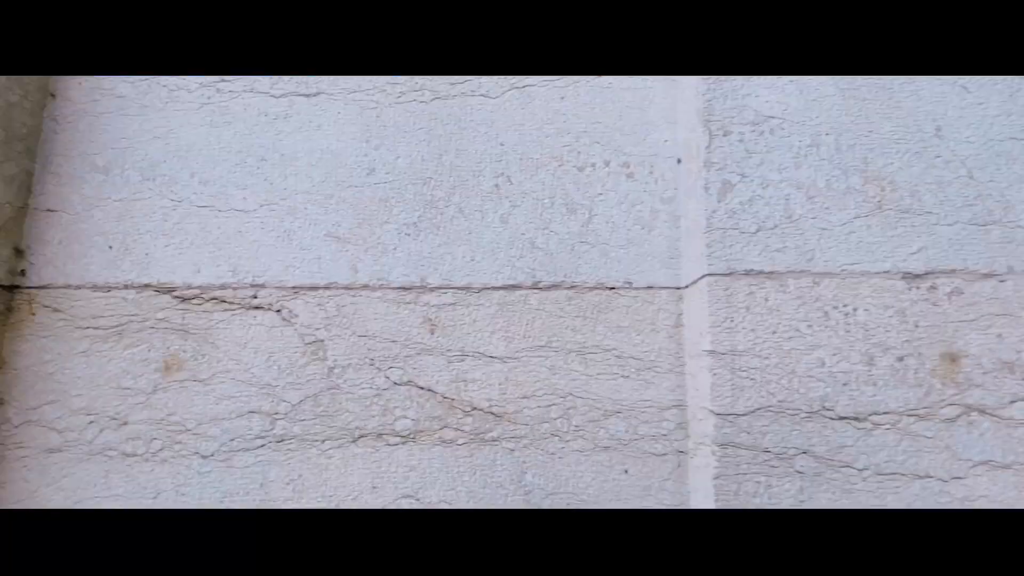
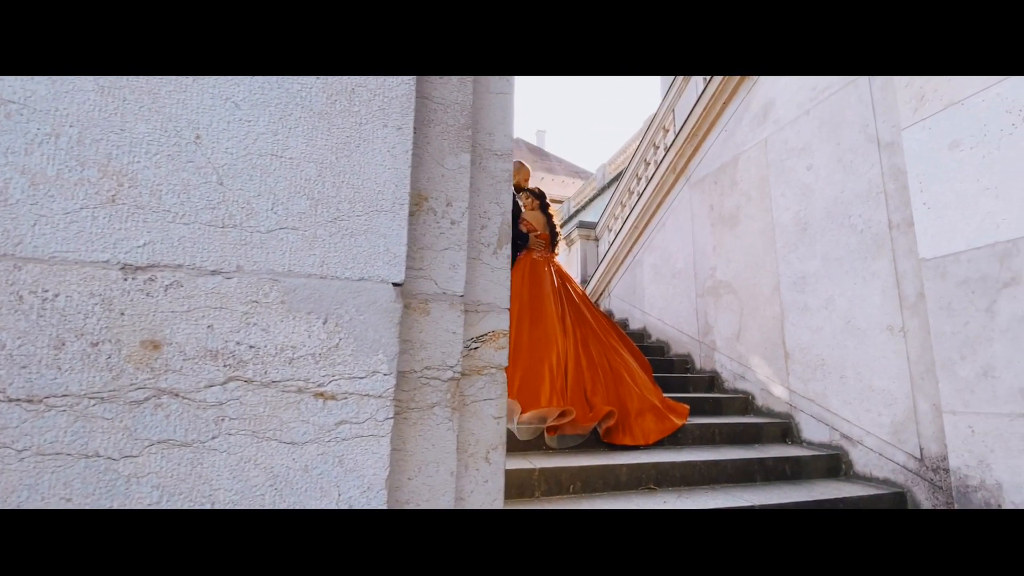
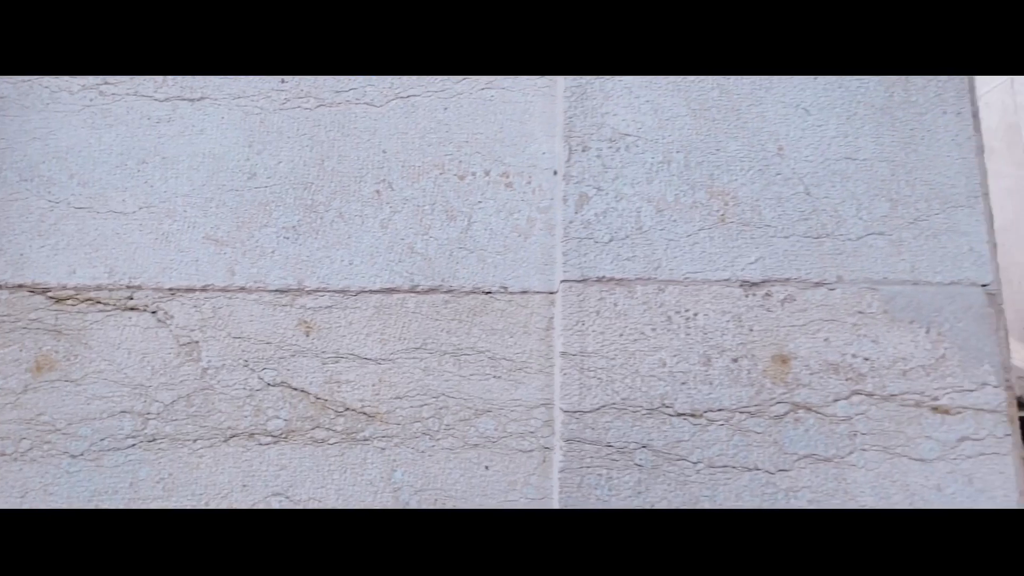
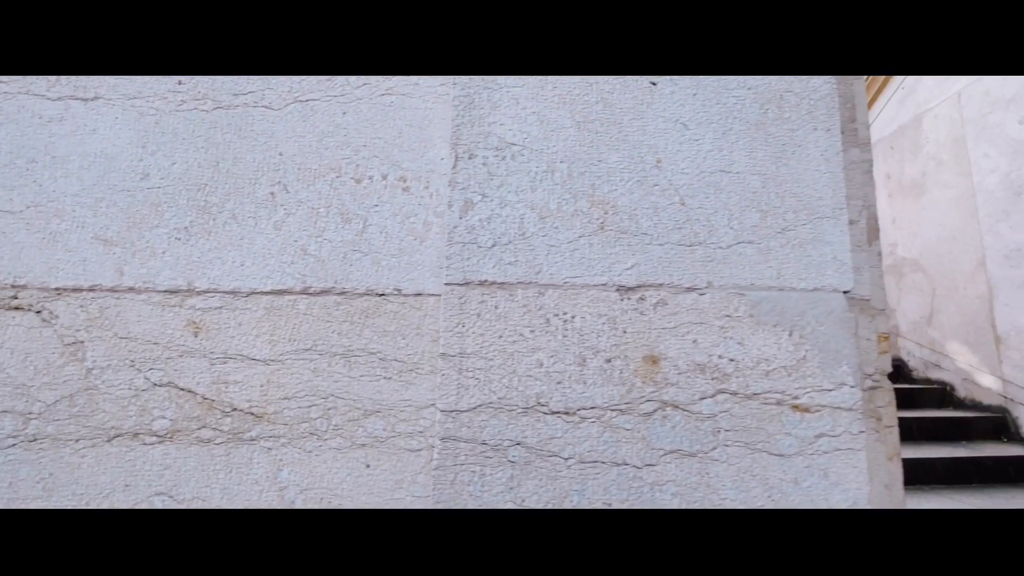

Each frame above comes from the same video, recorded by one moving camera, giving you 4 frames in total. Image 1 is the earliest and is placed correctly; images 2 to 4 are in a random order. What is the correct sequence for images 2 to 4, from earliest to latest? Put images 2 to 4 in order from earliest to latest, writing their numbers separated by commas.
3, 4, 2
